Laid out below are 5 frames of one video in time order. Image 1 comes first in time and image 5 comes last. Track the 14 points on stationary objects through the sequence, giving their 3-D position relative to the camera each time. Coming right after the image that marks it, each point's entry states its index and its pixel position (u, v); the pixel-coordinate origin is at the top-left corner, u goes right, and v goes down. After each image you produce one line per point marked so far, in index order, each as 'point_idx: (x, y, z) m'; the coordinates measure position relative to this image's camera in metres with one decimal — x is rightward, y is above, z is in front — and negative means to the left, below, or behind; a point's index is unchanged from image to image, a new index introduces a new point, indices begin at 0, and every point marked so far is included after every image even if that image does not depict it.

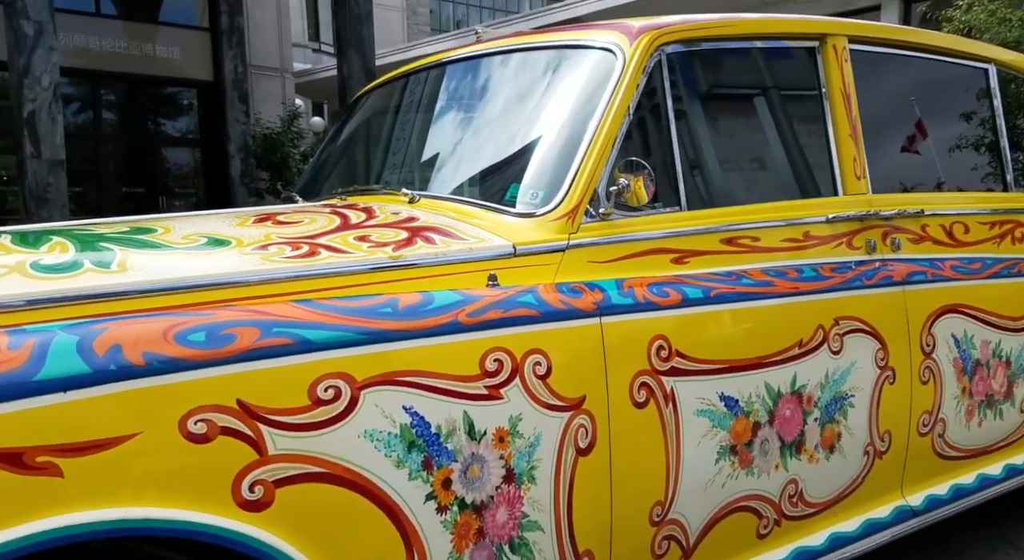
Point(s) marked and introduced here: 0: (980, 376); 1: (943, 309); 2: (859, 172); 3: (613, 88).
0: (+1.7, -0.3, +3.2) m
1: (+1.5, -0.1, +3.1) m
2: (+1.2, +0.4, +3.1) m
3: (+0.3, +0.5, +2.5) m
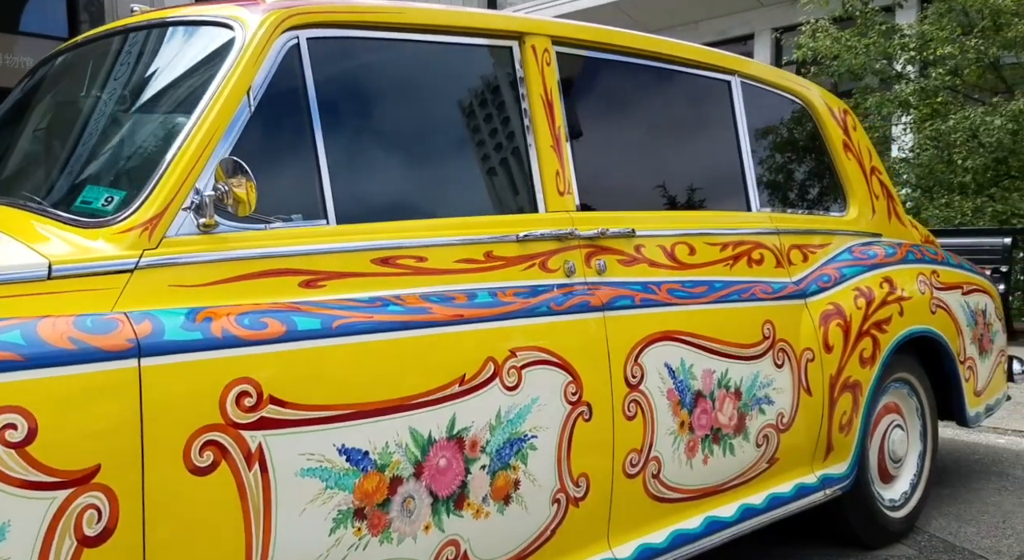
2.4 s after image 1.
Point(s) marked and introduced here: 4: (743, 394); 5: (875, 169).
0: (+0.6, -0.4, +2.9) m
1: (+0.4, -0.2, +2.8) m
2: (+0.2, +0.3, +2.7) m
3: (-0.7, +0.4, +2.0) m
4: (+0.8, -0.4, +3.0) m
5: (+1.7, +0.5, +4.2) m
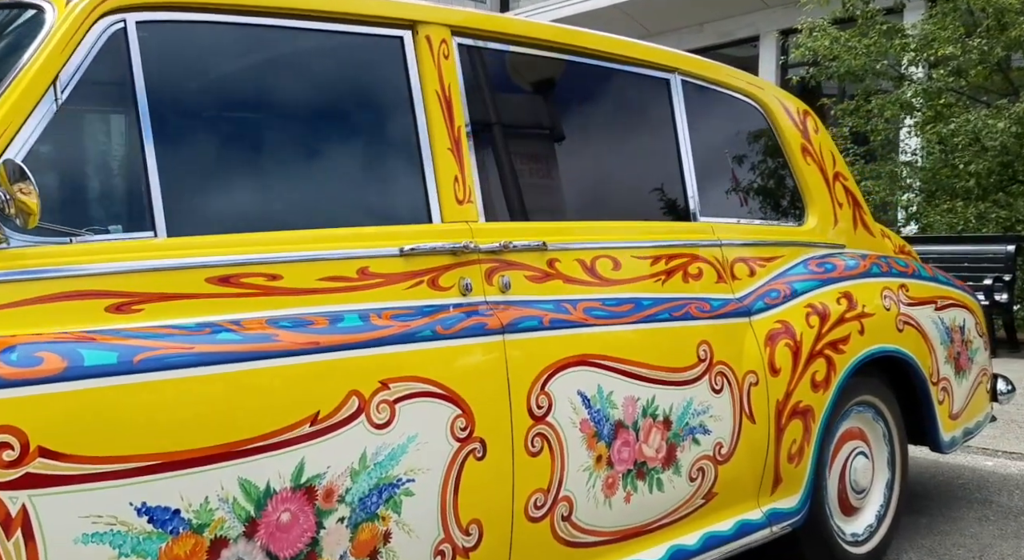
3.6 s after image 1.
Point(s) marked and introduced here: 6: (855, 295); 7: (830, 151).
0: (+0.3, -0.5, +2.6) m
1: (+0.1, -0.2, +2.5) m
2: (-0.1, +0.2, +2.4) m
3: (-1.0, +0.4, +1.7) m
4: (+0.5, -0.4, +2.7) m
5: (+1.4, +0.5, +3.9) m
6: (+1.3, -0.1, +3.5) m
7: (+1.4, +0.6, +3.9) m
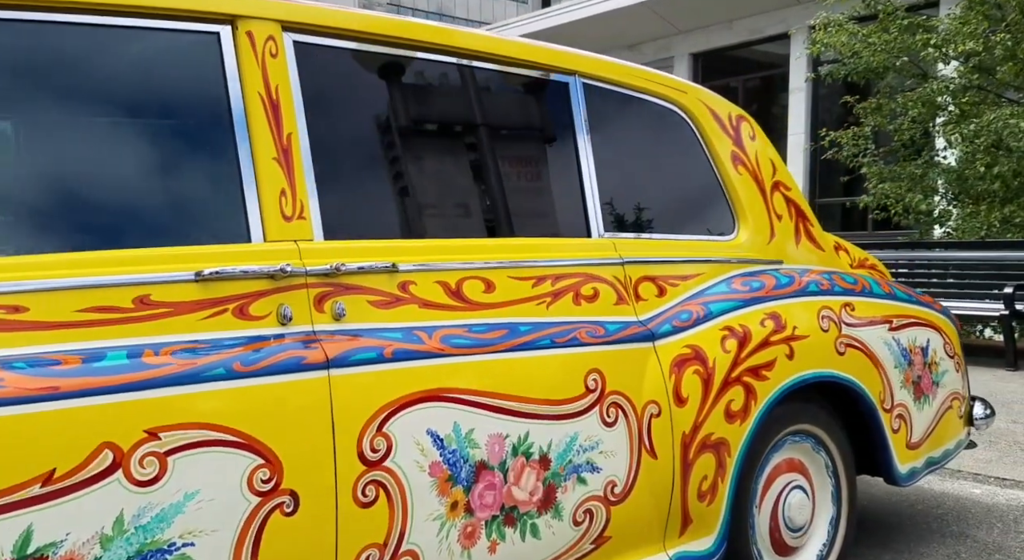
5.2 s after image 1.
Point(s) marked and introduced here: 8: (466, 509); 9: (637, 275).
0: (-0.1, -0.5, +2.3) m
1: (-0.3, -0.3, +2.2) m
2: (-0.5, +0.2, +2.2) m
3: (-1.4, +0.3, +1.5) m
4: (+0.1, -0.5, +2.4) m
5: (+1.1, +0.4, +3.6) m
6: (+1.0, -0.1, +3.1) m
7: (+1.0, +0.5, +3.6) m
8: (-0.1, -0.6, +2.2) m
9: (+0.4, 0.0, +2.9) m
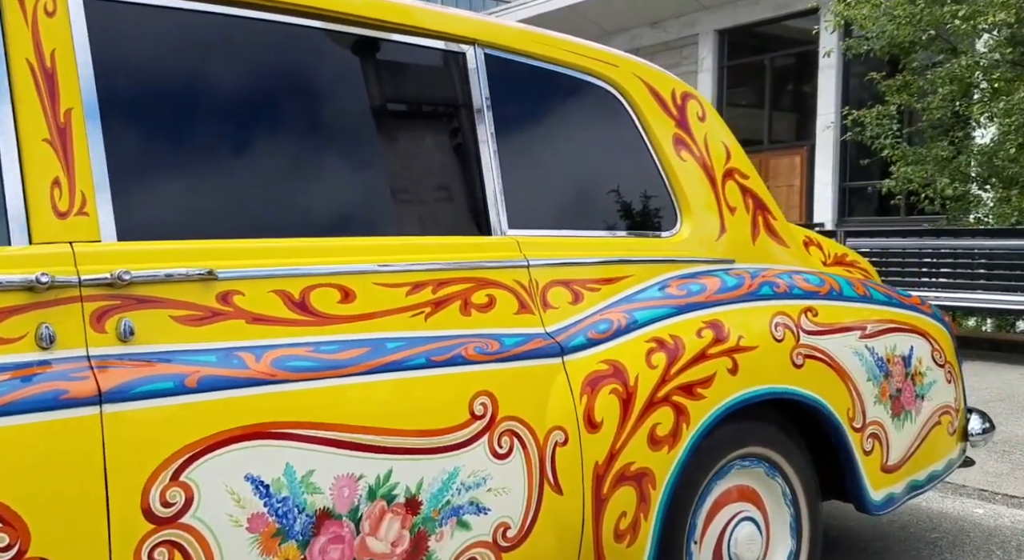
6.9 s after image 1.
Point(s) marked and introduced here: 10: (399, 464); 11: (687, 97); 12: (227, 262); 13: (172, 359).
0: (-0.4, -0.6, +1.9) m
1: (-0.6, -0.3, +1.8) m
2: (-0.9, +0.1, +1.7) m
3: (-1.8, +0.3, +1.1) m
4: (-0.2, -0.5, +2.0) m
5: (+0.8, +0.4, +3.1) m
6: (+0.7, -0.1, +2.7) m
7: (+0.7, +0.5, +3.1) m
8: (-0.5, -0.6, +1.8) m
9: (+0.1, 0.0, +2.4) m
10: (-0.3, -0.4, +2.0) m
11: (+0.6, +0.6, +3.0) m
12: (-0.6, 0.0, +1.9) m
13: (-0.7, -0.2, +1.8) m
